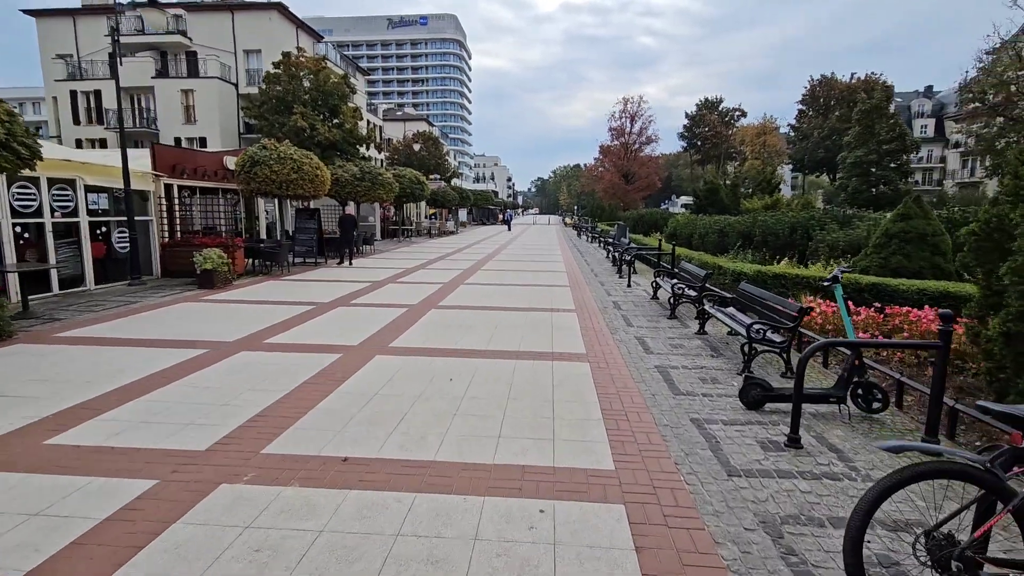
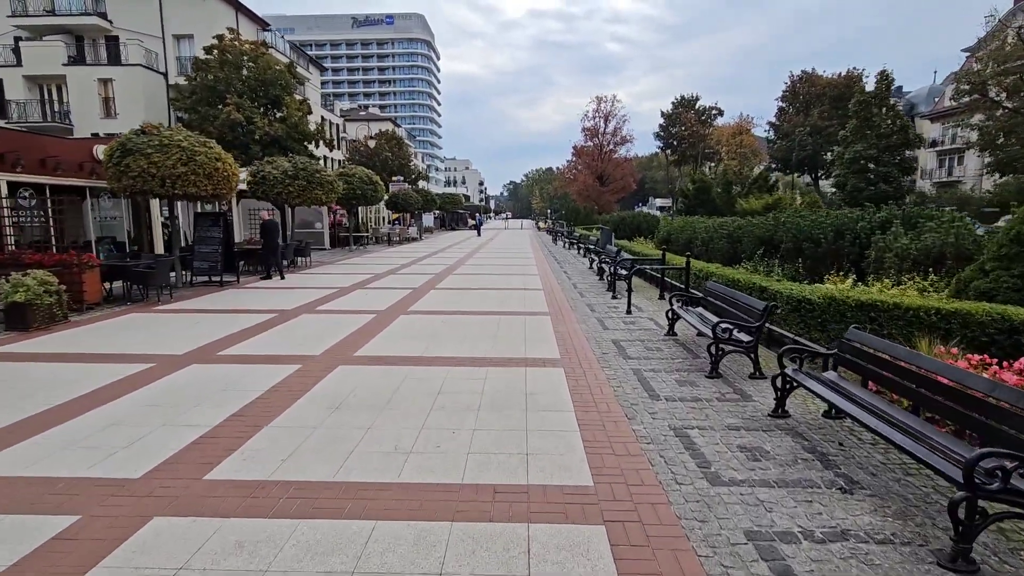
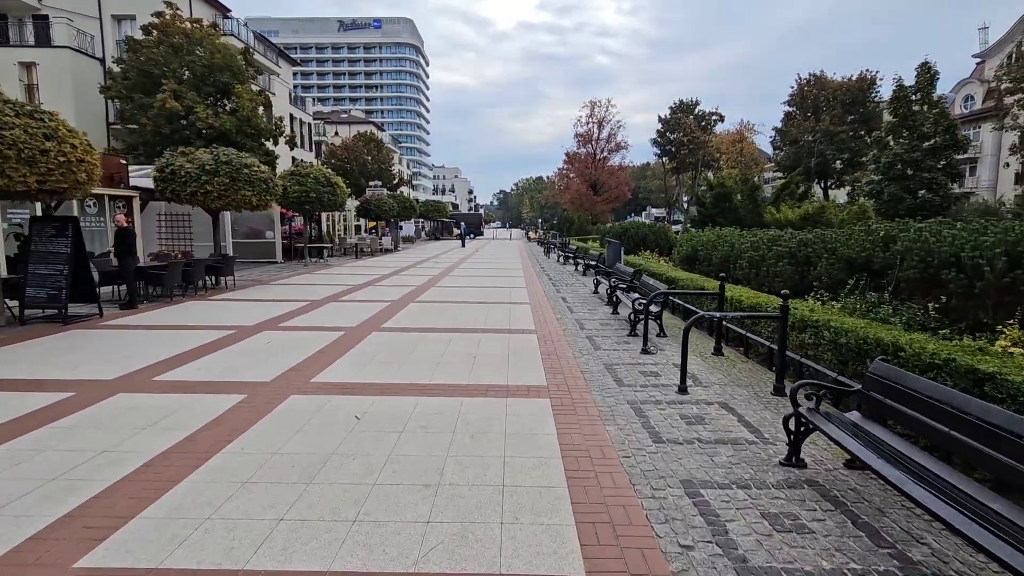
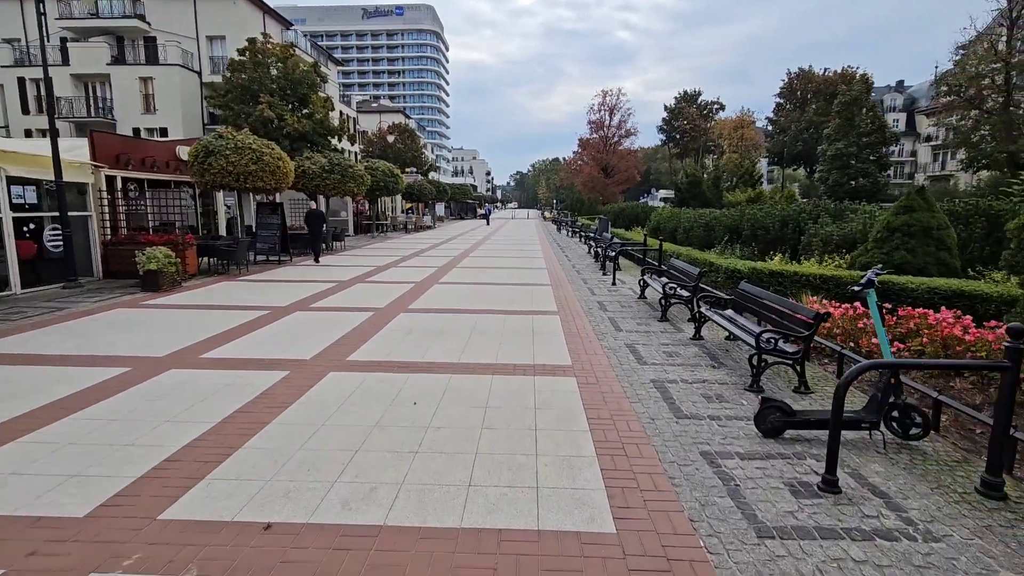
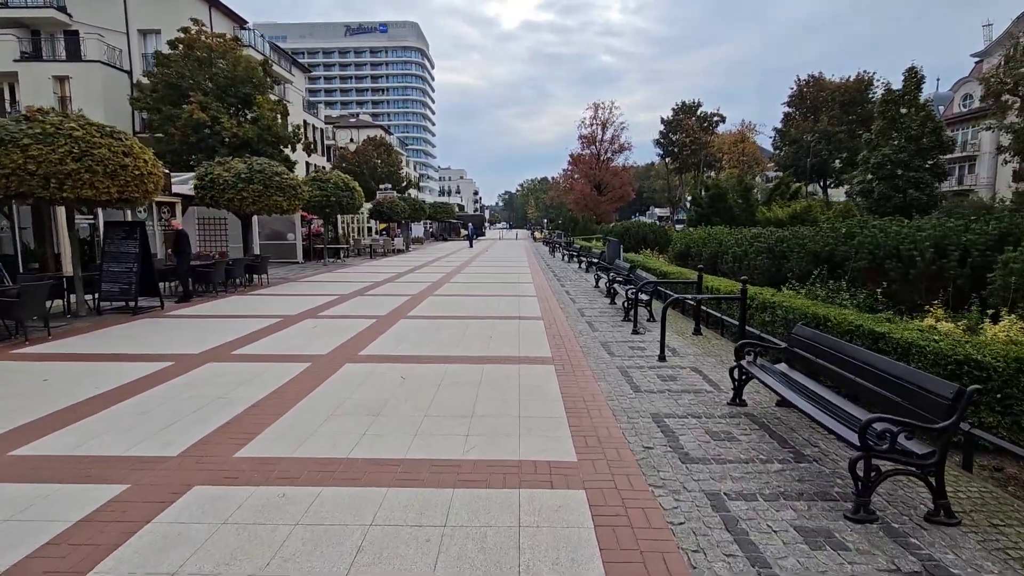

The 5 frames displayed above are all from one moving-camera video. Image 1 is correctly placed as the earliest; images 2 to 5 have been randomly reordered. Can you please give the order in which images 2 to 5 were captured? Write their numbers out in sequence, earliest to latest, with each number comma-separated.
4, 2, 5, 3
